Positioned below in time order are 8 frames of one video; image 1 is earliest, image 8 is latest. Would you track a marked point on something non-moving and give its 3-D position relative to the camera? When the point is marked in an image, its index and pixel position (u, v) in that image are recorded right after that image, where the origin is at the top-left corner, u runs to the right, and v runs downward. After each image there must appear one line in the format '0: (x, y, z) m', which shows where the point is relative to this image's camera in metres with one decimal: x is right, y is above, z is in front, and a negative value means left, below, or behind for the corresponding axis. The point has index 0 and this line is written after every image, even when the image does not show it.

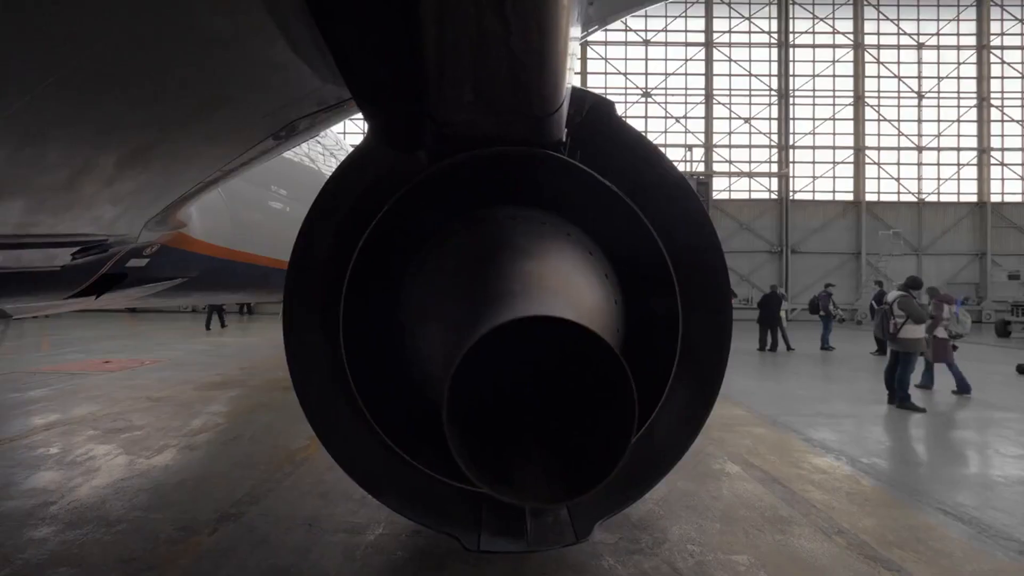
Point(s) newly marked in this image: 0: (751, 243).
0: (+8.5, +1.6, +16.6) m
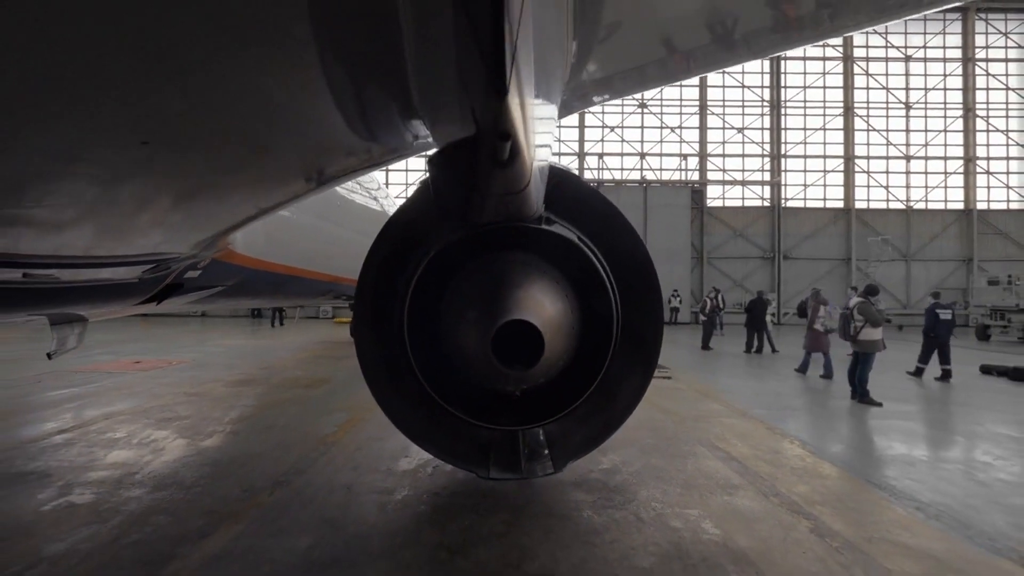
0: (+8.5, +1.4, +17.1) m
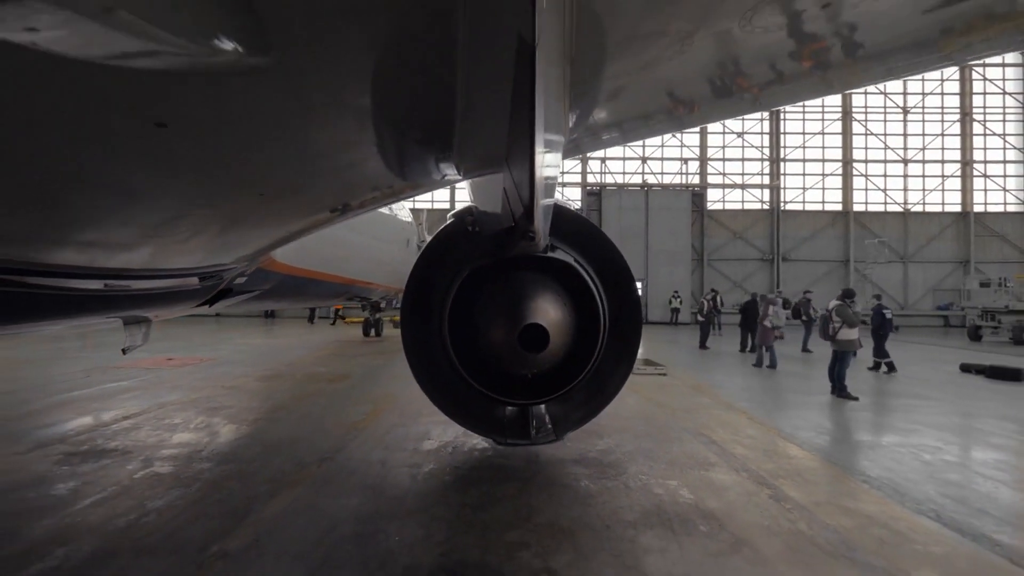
0: (+8.7, +1.4, +17.5) m
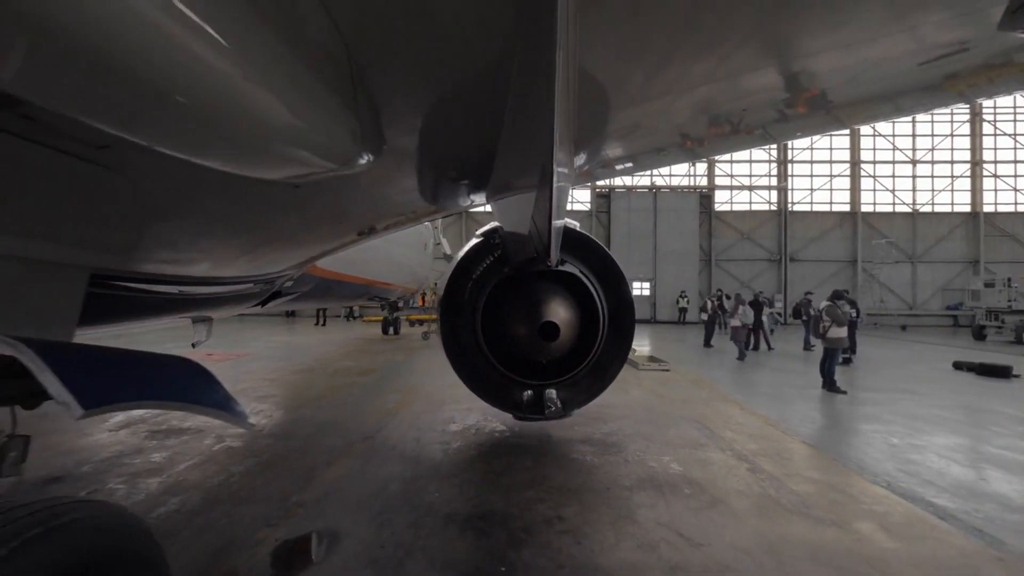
0: (+9.1, +1.4, +17.8) m
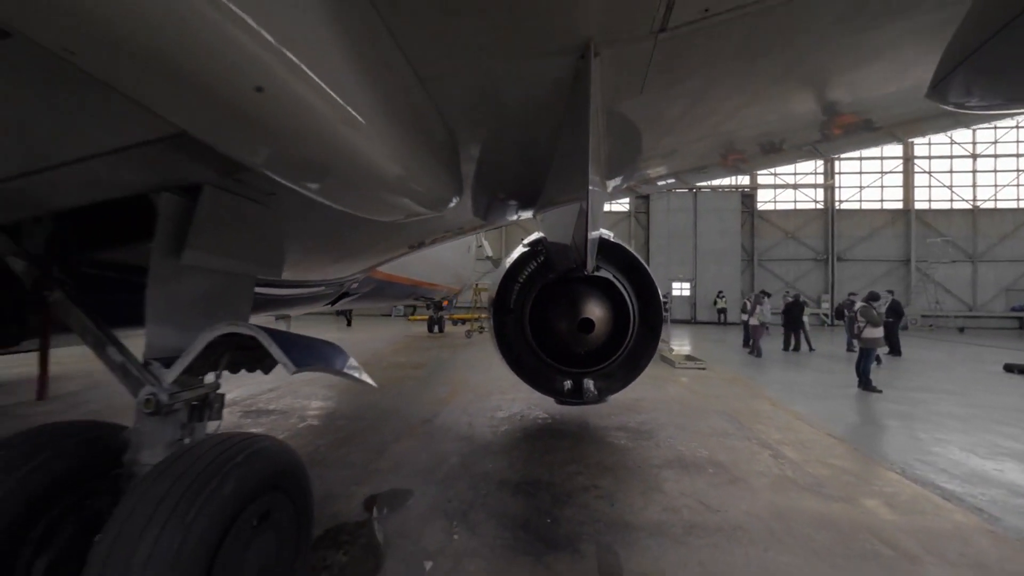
0: (+10.6, +1.4, +17.4) m
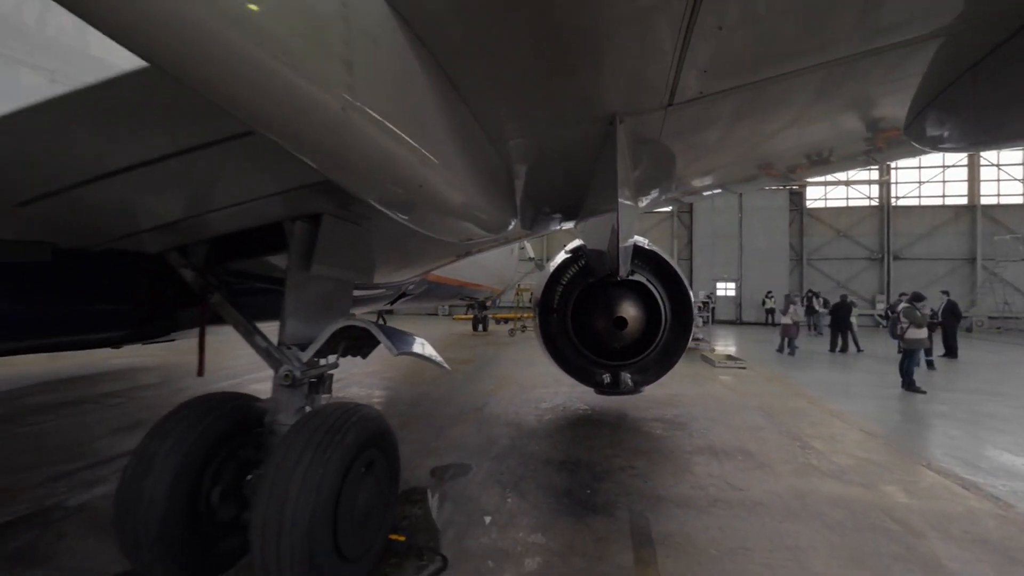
0: (+12.1, +1.4, +16.9) m
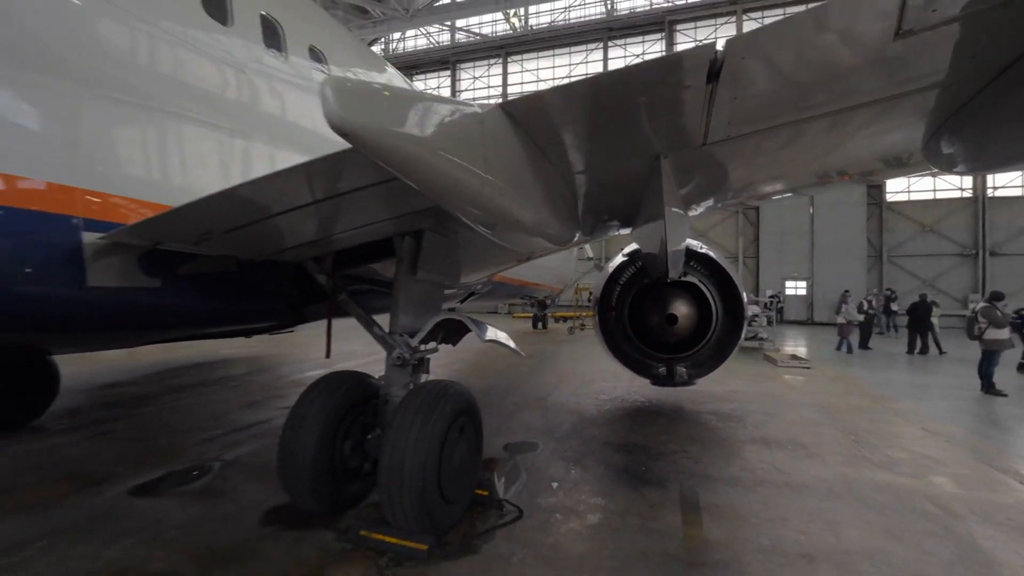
0: (+14.1, +1.4, +15.7) m
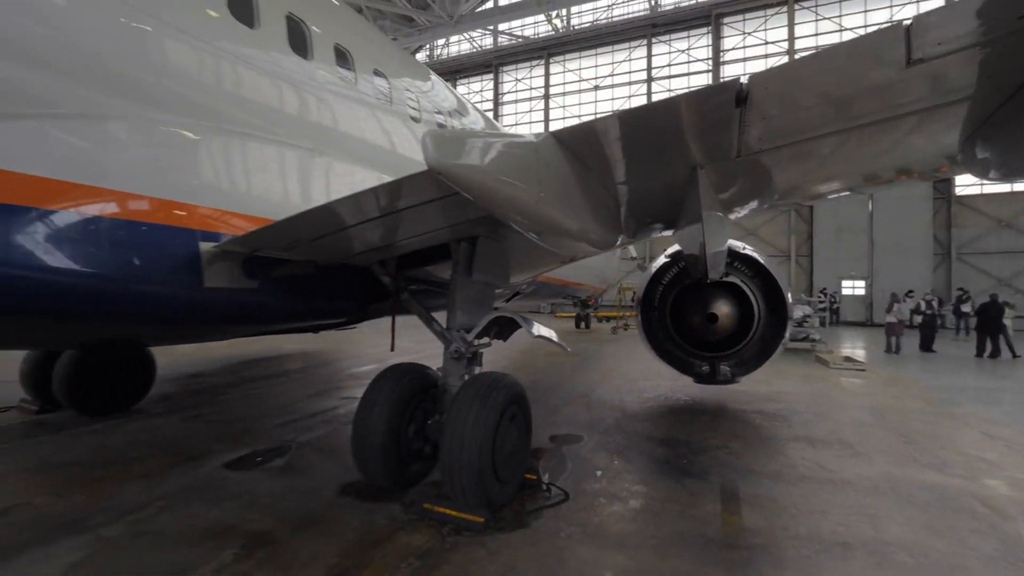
0: (+15.5, +1.4, +14.6) m
